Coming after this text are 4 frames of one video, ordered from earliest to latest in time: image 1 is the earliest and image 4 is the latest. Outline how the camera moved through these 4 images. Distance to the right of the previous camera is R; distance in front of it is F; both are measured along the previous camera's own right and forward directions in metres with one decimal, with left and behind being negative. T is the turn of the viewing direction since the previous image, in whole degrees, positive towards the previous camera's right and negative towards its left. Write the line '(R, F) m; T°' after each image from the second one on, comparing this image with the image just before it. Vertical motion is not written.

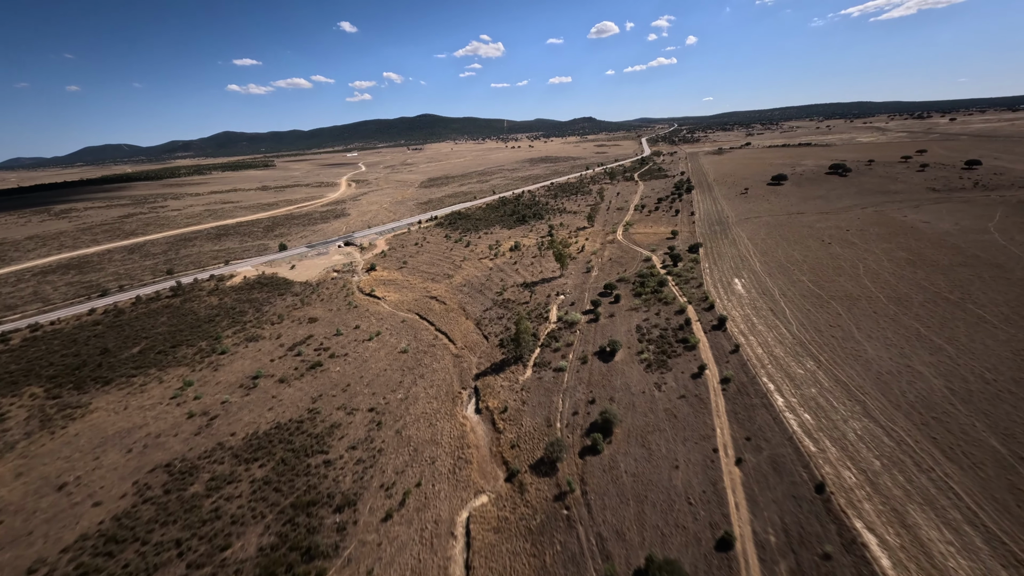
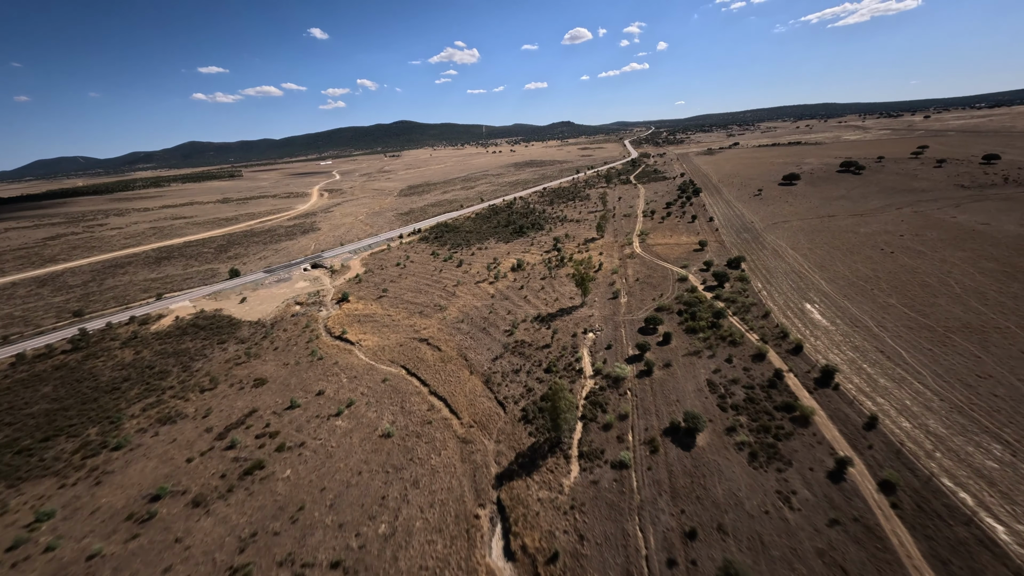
(-2.6, +9.5) m; +3°
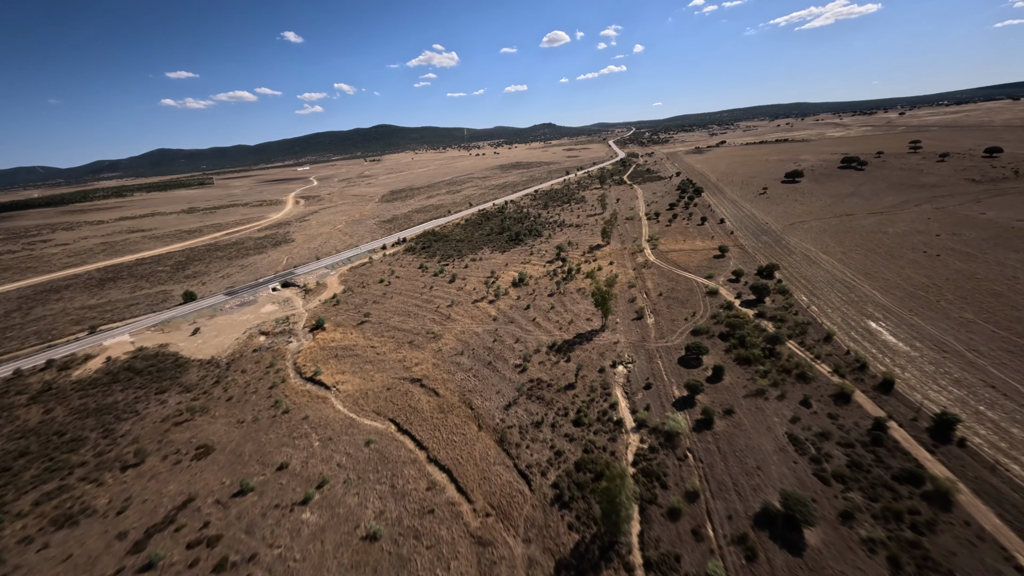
(-1.8, +5.9) m; +2°
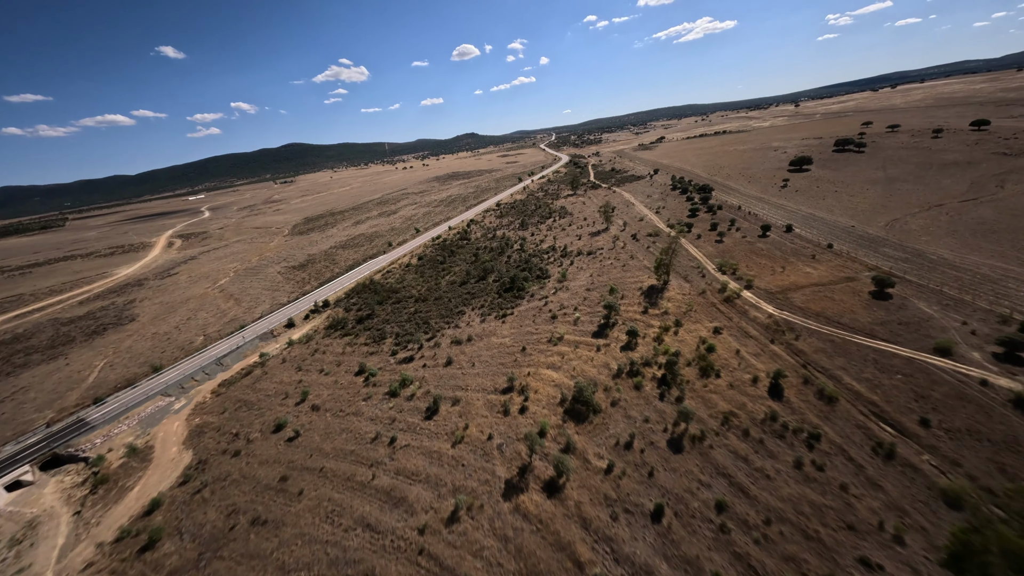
(-5.4, +22.8) m; +9°
